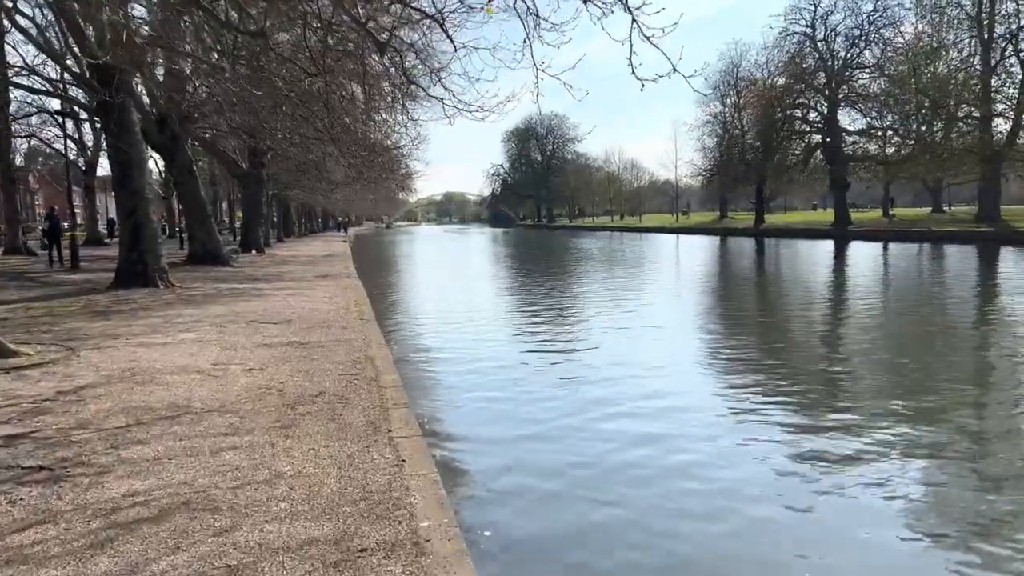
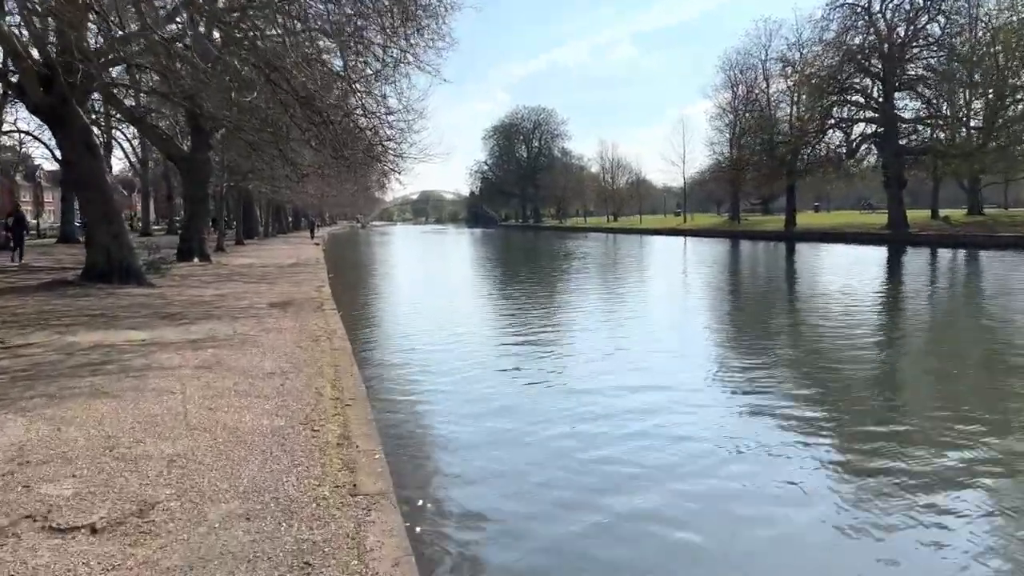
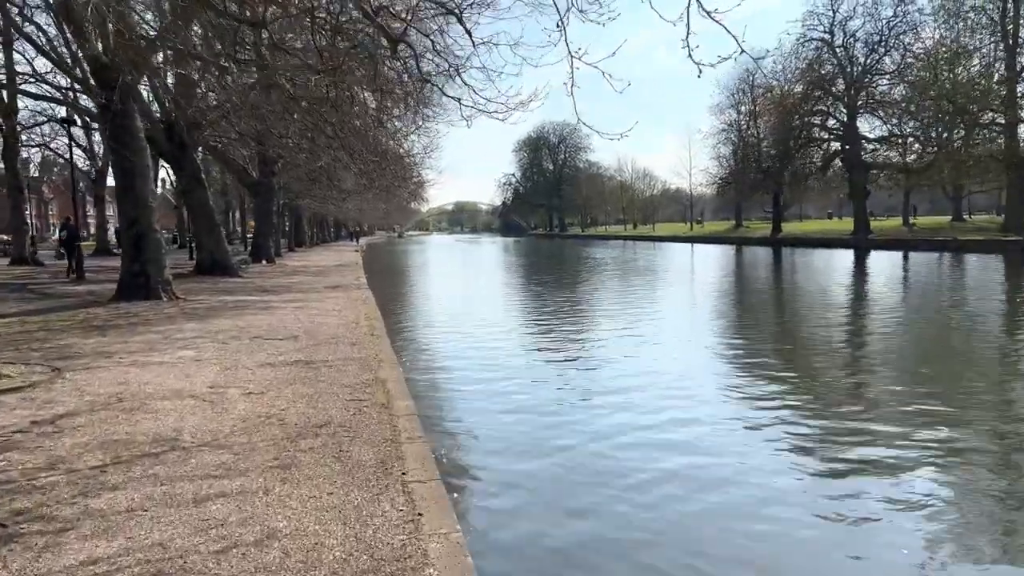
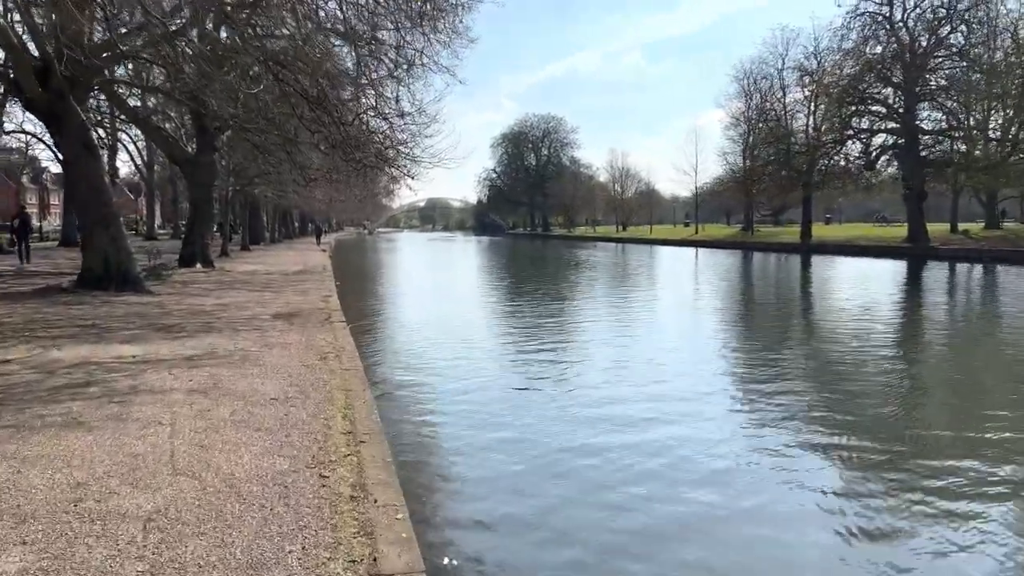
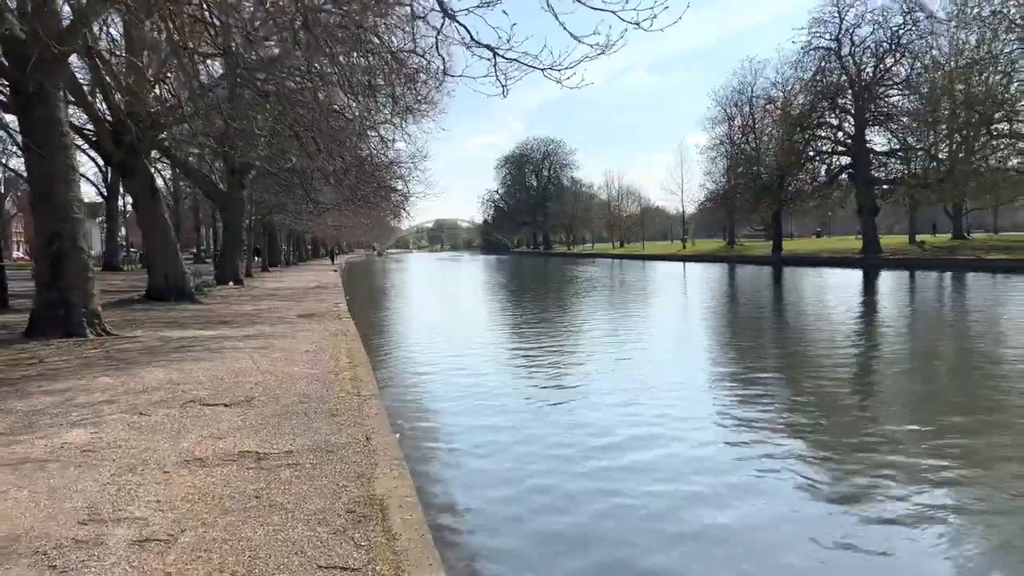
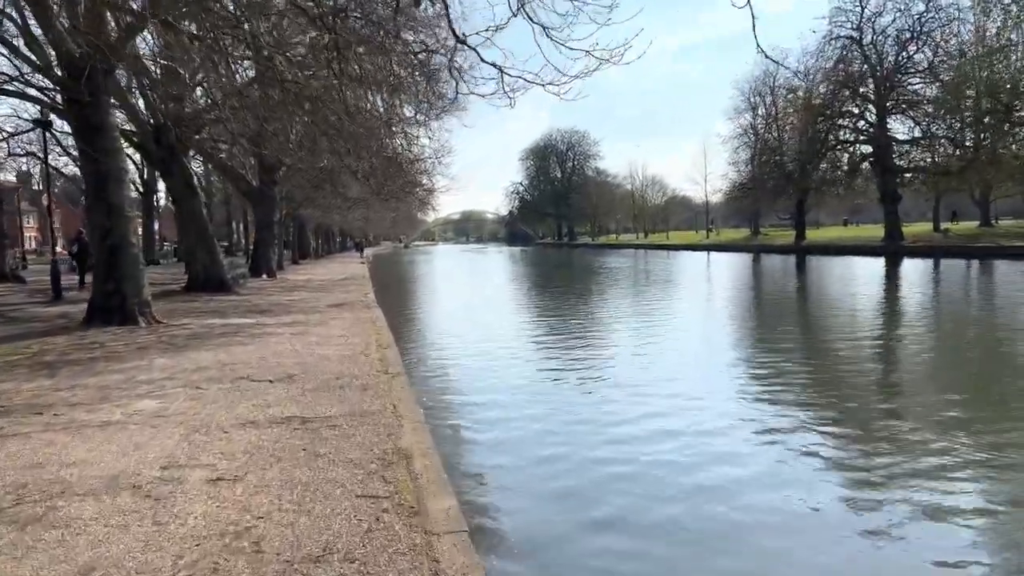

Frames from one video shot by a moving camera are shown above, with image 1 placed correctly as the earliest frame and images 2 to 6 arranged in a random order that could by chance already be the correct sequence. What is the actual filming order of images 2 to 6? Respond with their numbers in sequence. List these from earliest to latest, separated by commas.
3, 6, 5, 2, 4
